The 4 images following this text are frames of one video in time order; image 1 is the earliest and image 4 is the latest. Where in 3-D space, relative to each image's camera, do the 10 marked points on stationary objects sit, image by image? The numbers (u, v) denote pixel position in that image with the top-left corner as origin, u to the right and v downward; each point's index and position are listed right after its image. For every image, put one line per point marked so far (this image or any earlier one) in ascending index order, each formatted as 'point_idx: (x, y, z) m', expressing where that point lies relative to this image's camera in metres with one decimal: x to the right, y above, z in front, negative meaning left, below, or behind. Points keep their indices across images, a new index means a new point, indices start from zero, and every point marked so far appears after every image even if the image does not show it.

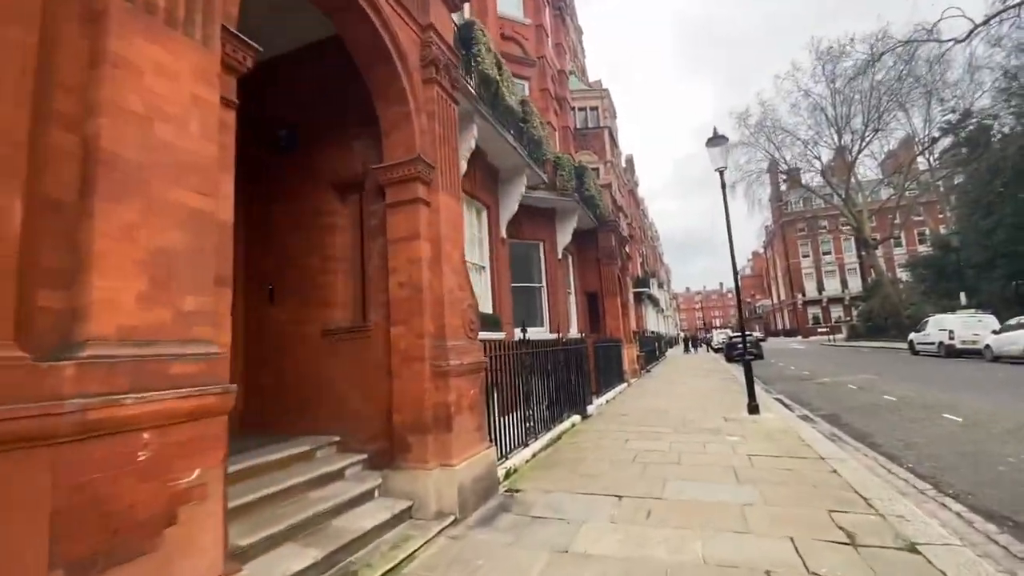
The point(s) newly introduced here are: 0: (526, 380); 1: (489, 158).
0: (+0.2, -1.4, +7.3) m
1: (-0.5, +2.8, +10.4) m
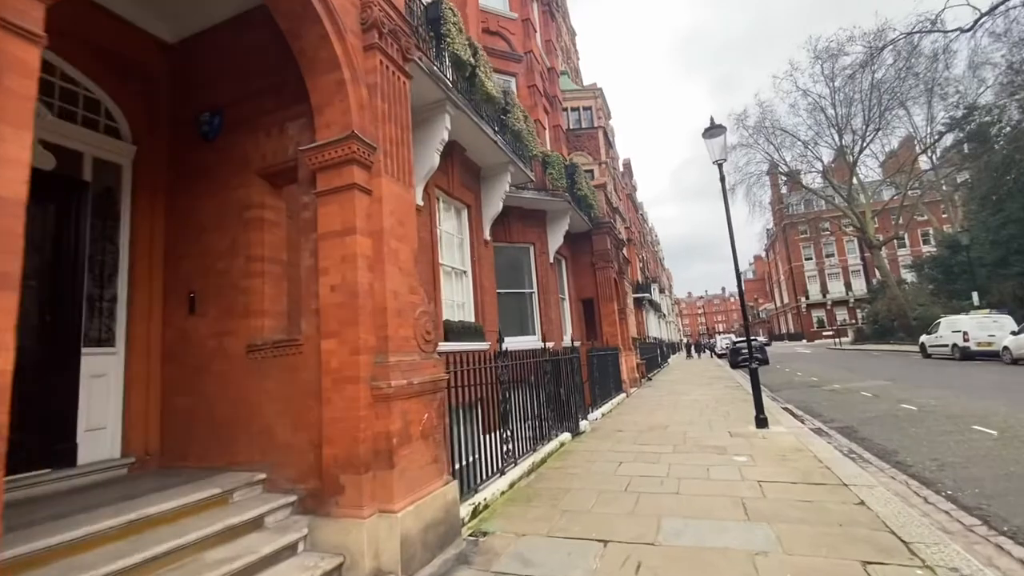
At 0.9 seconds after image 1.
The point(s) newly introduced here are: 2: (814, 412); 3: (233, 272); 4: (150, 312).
0: (-0.1, -1.4, +6.4) m
1: (-0.9, +2.7, +9.6) m
2: (+6.8, -2.8, +10.9) m
3: (-2.6, +0.1, +4.6) m
4: (-3.6, -0.2, +4.9) m
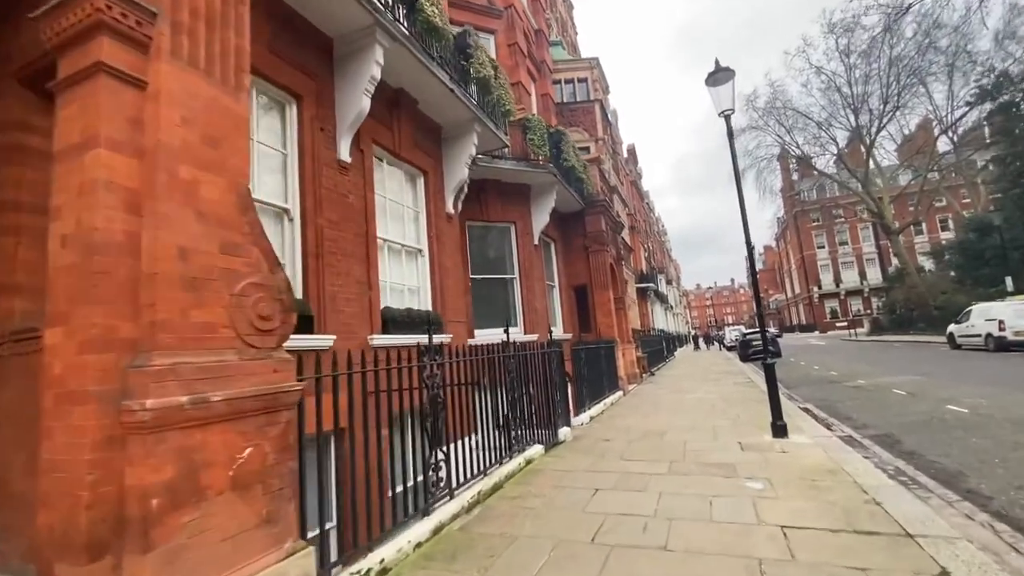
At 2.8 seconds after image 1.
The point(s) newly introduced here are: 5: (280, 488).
0: (-0.8, -1.2, +4.8) m
1: (-1.5, +3.0, +7.9) m
2: (+6.2, -2.4, +9.2) m
3: (-3.3, +0.4, +3.0) m
4: (-4.3, 0.0, +3.3) m
5: (-1.3, -1.1, +2.8) m
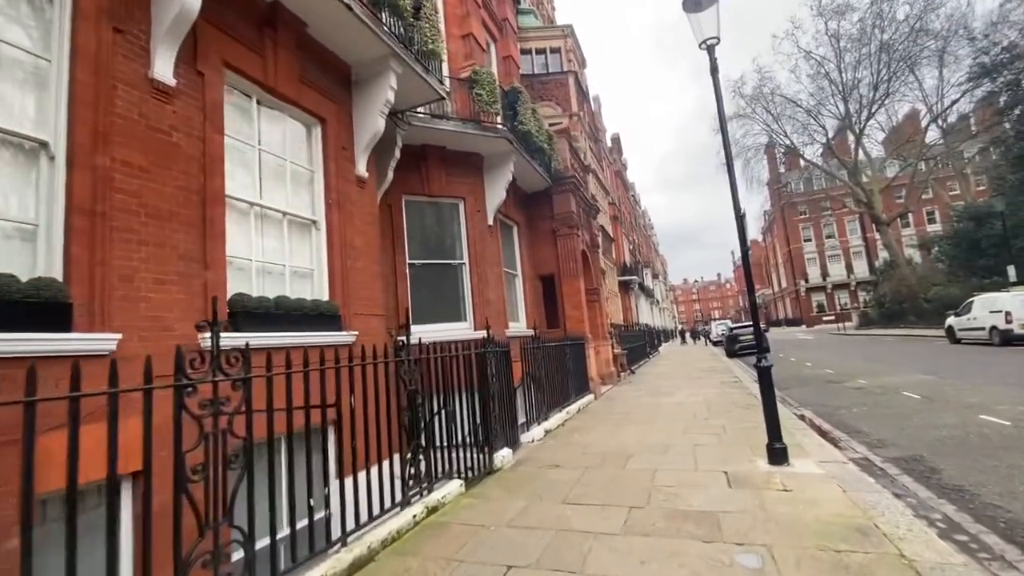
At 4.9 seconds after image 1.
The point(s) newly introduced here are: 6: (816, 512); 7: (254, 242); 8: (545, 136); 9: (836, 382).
0: (-1.7, -1.0, +3.0) m
1: (-2.5, +3.2, +6.1) m
2: (+5.2, -2.1, +7.5) m
3: (-4.2, +0.5, +1.1) m
4: (-5.2, +0.1, +1.4) m
5: (-2.2, -1.0, +0.9) m
6: (+2.5, -1.9, +4.1) m
7: (-2.8, +0.5, +5.4) m
8: (+0.9, +3.8, +12.2) m
9: (+8.3, -2.4, +12.4) m
